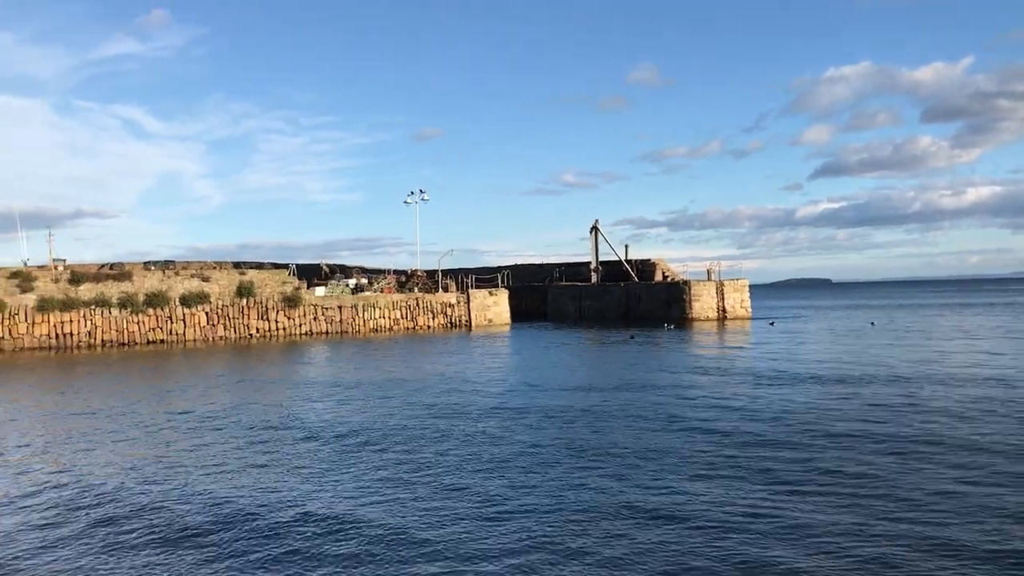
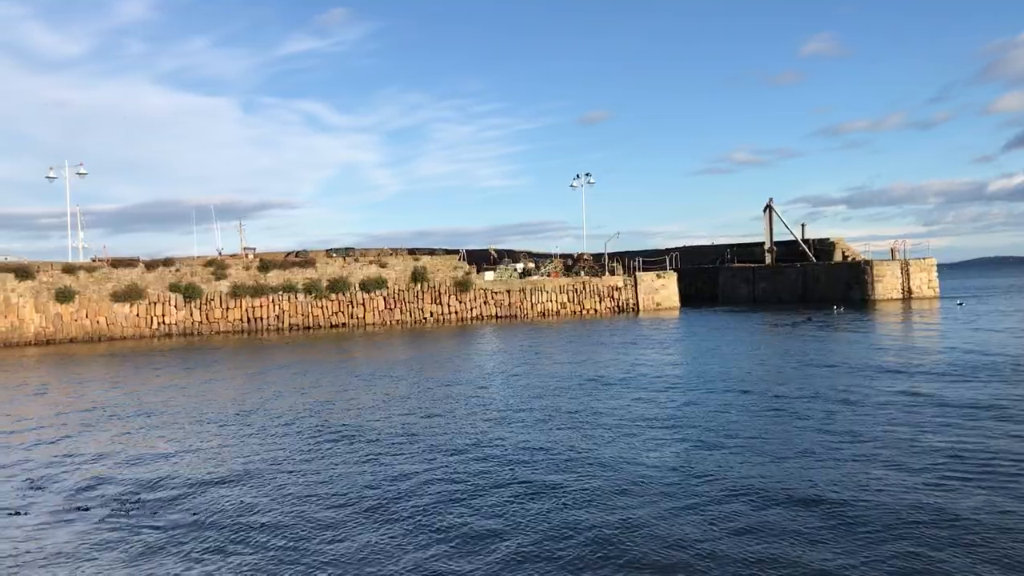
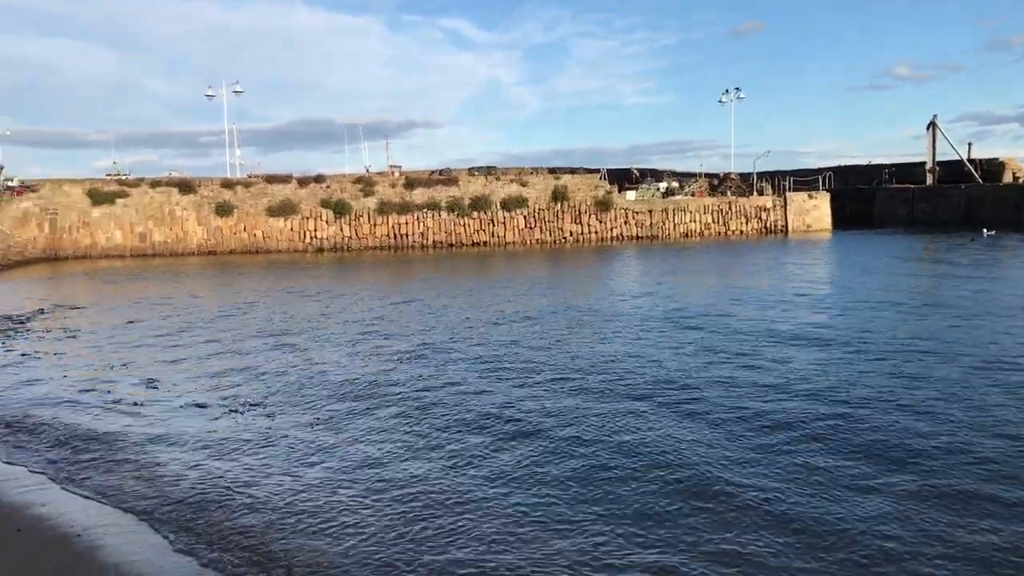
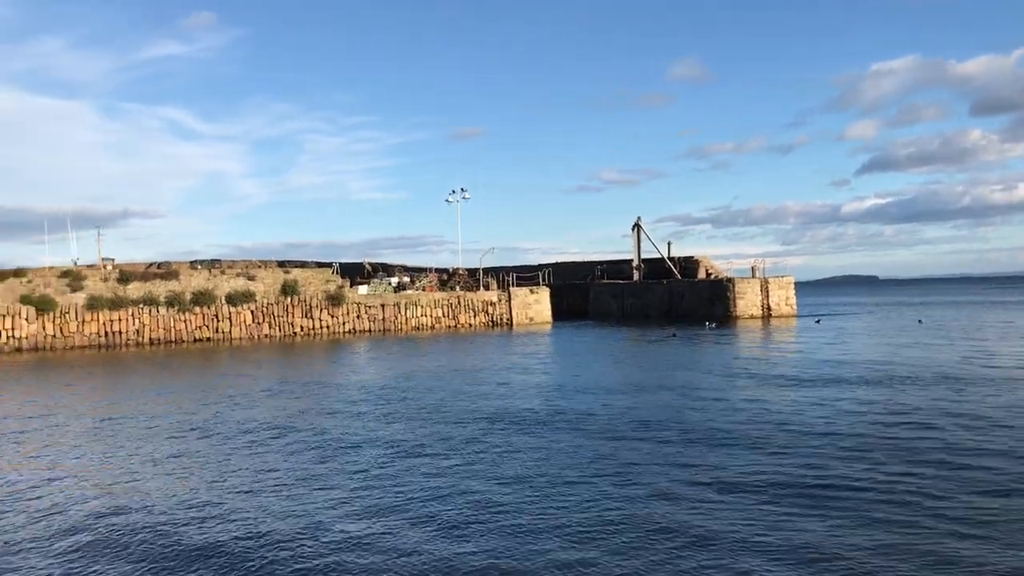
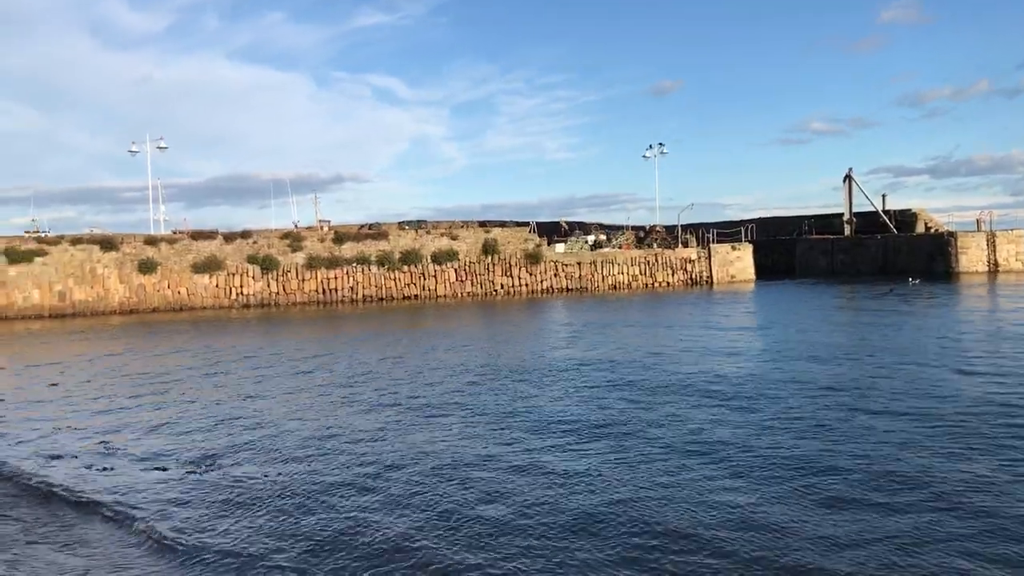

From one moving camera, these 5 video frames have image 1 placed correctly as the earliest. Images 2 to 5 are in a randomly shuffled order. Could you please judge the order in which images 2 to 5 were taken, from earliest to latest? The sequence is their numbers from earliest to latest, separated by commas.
4, 2, 5, 3
